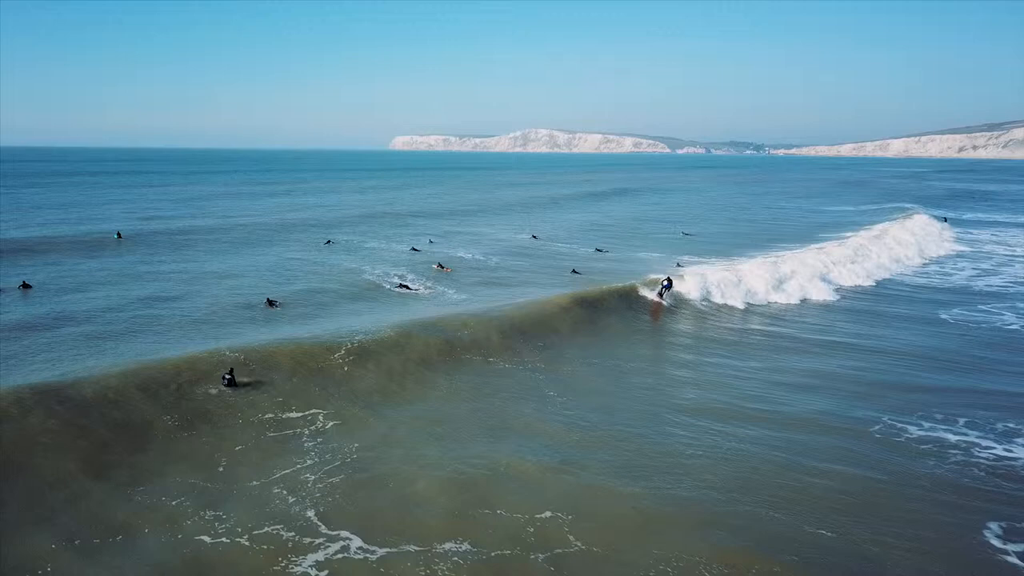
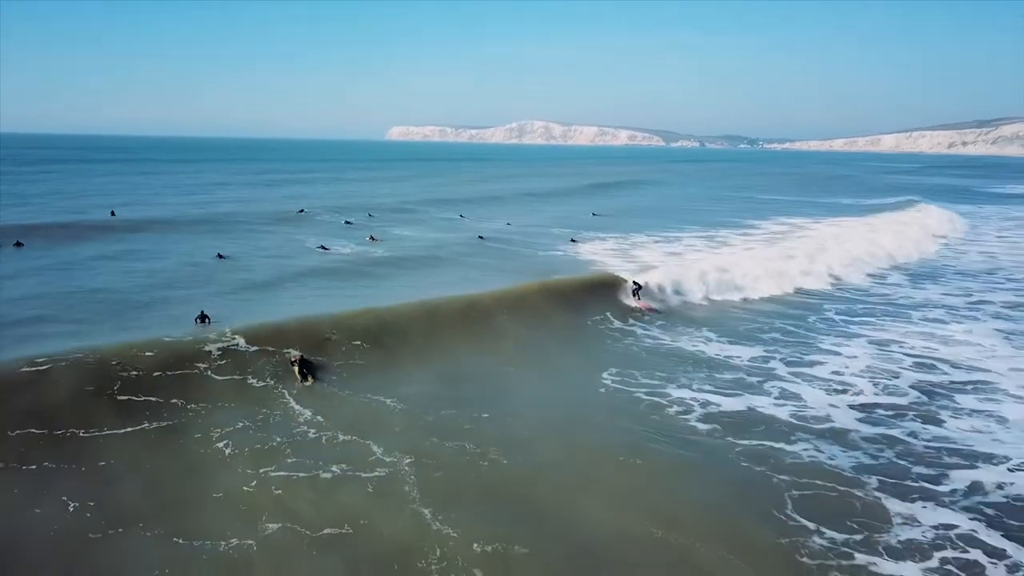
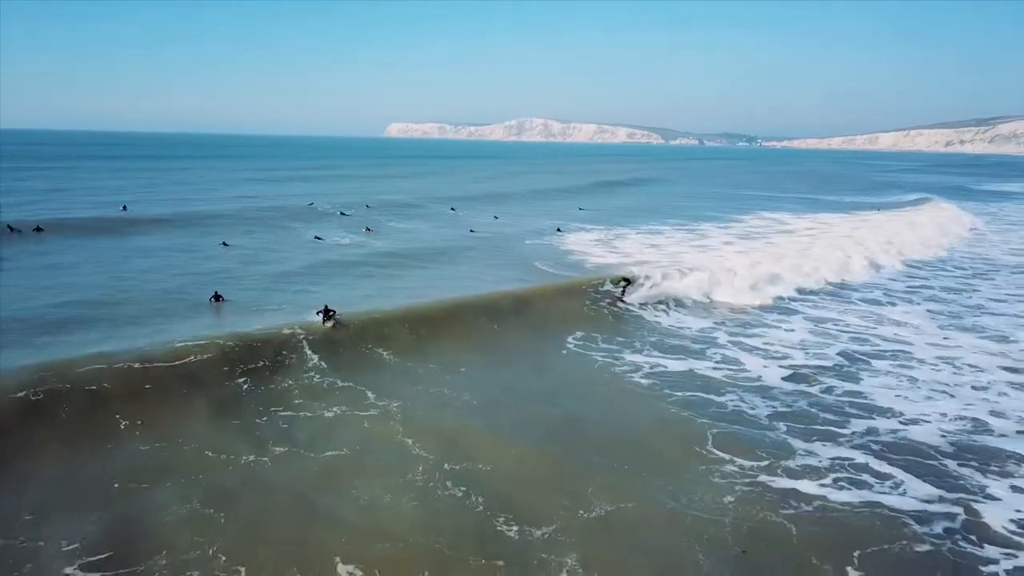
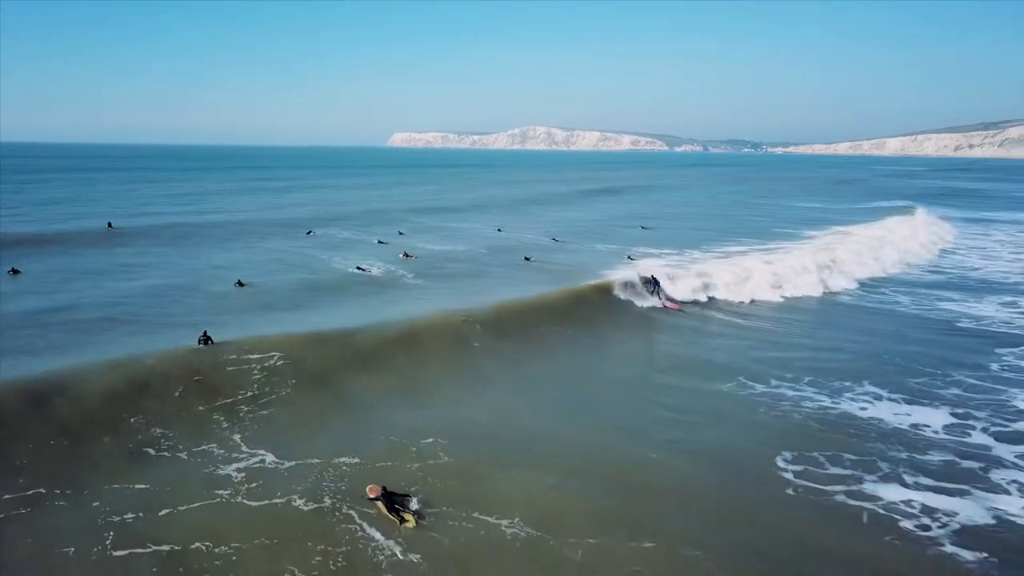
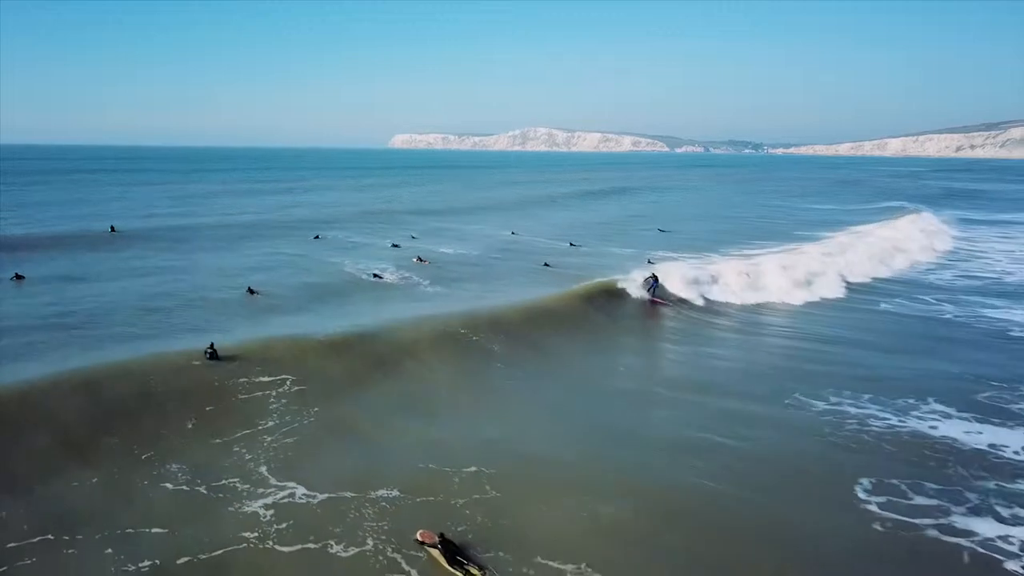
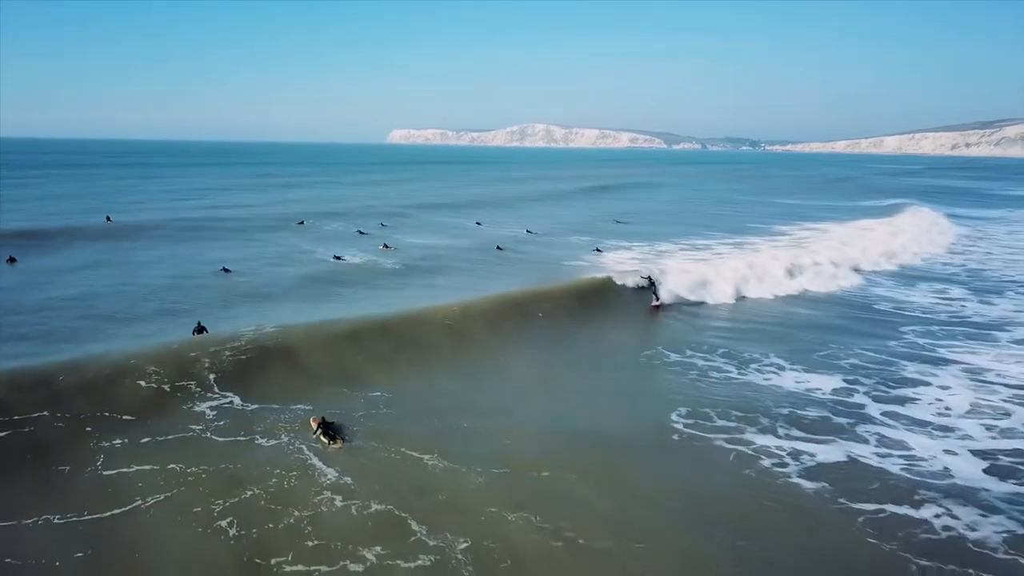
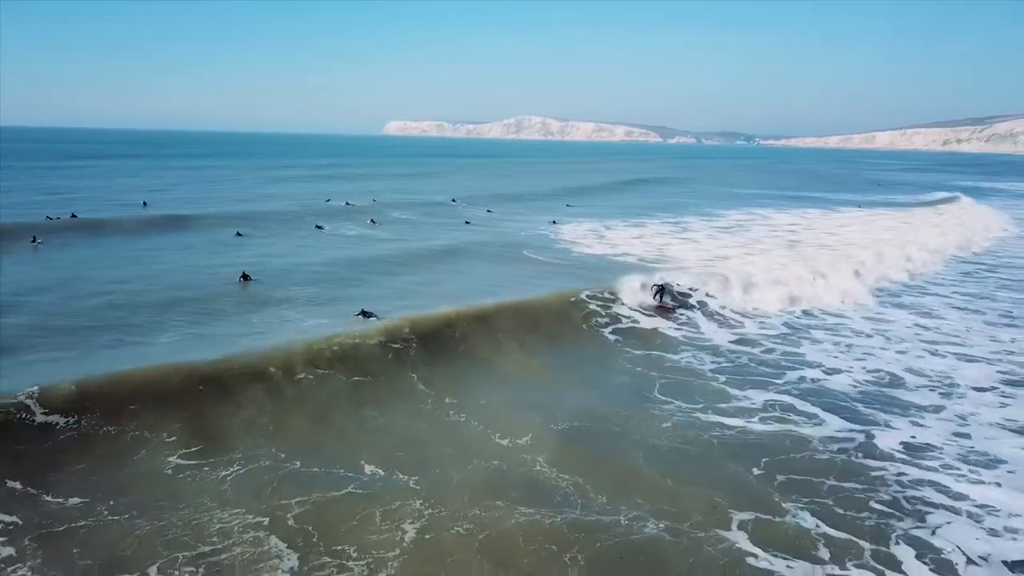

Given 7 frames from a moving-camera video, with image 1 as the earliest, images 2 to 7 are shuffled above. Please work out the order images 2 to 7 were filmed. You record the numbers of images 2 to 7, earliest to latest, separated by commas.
5, 4, 6, 2, 3, 7
